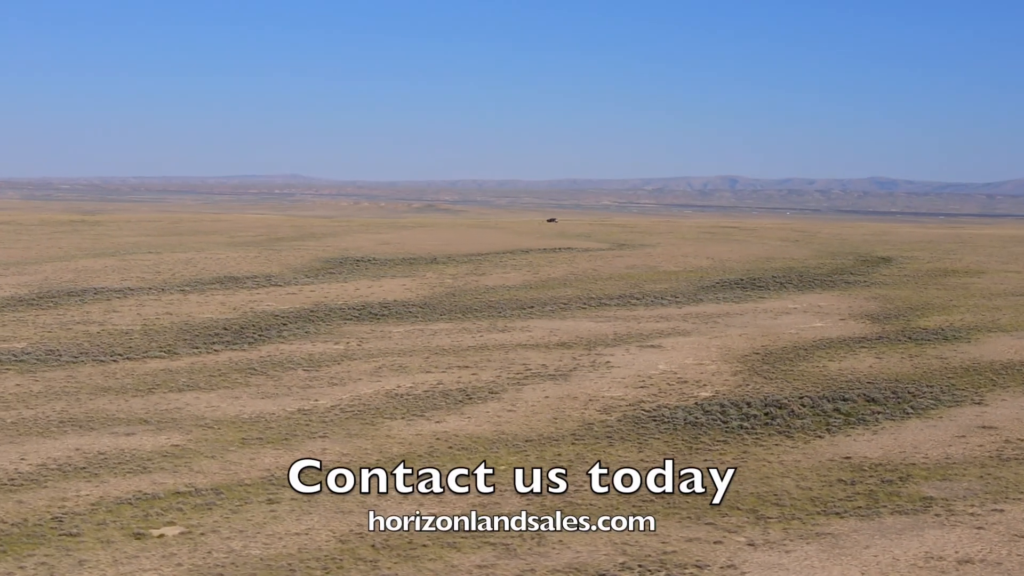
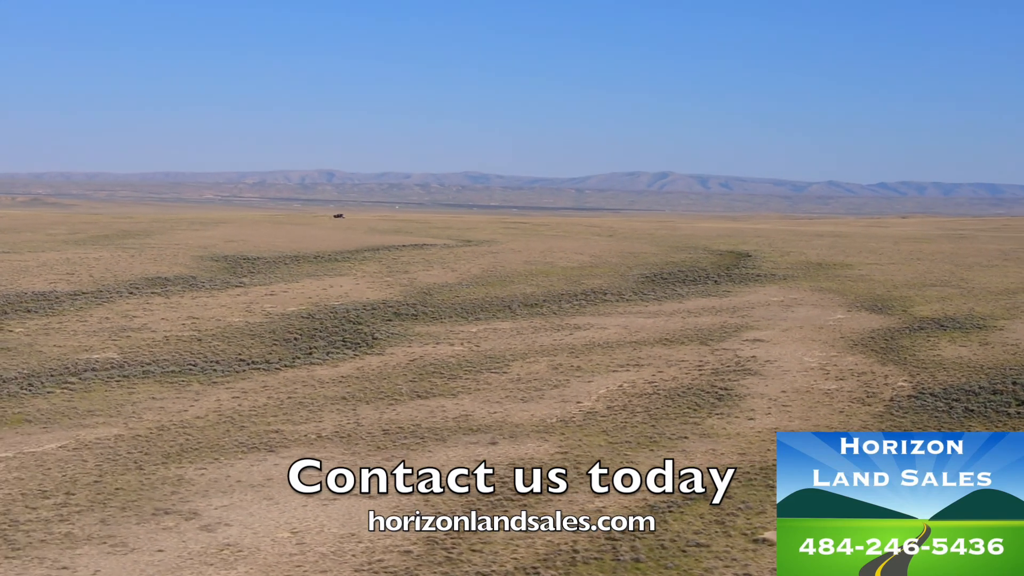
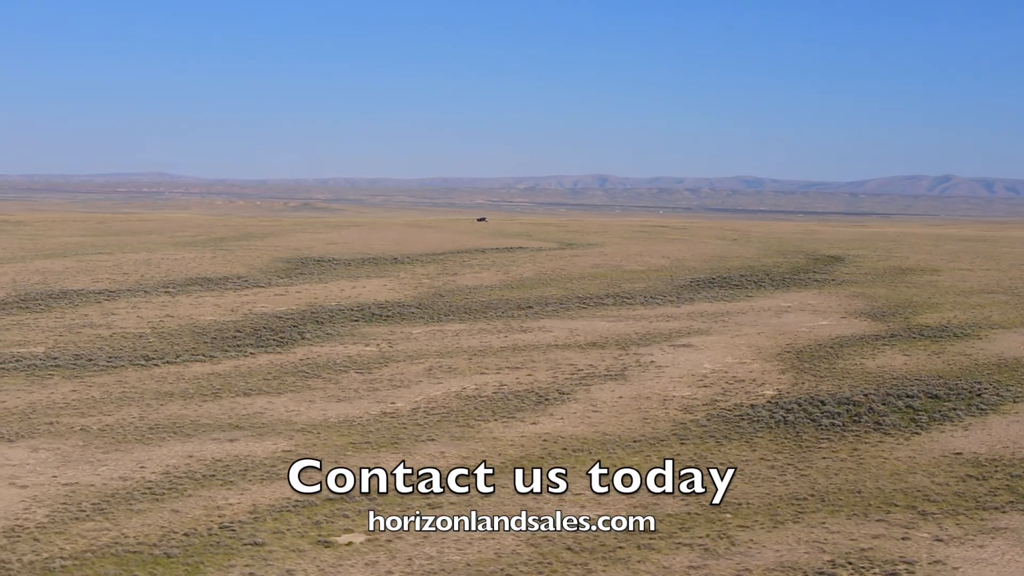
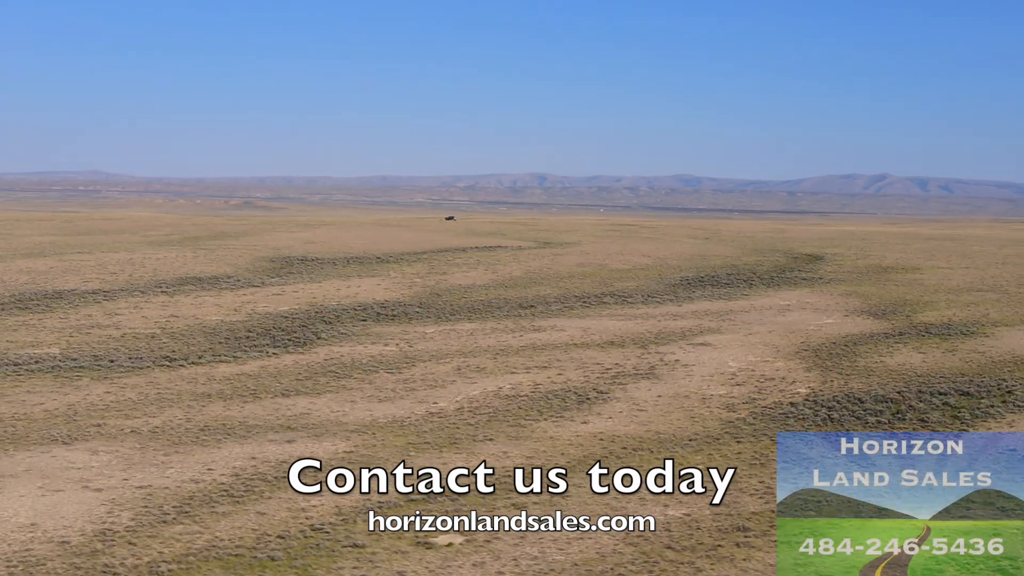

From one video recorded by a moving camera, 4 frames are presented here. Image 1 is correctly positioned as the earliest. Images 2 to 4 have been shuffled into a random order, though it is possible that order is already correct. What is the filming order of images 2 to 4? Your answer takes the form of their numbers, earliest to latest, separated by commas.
3, 4, 2
